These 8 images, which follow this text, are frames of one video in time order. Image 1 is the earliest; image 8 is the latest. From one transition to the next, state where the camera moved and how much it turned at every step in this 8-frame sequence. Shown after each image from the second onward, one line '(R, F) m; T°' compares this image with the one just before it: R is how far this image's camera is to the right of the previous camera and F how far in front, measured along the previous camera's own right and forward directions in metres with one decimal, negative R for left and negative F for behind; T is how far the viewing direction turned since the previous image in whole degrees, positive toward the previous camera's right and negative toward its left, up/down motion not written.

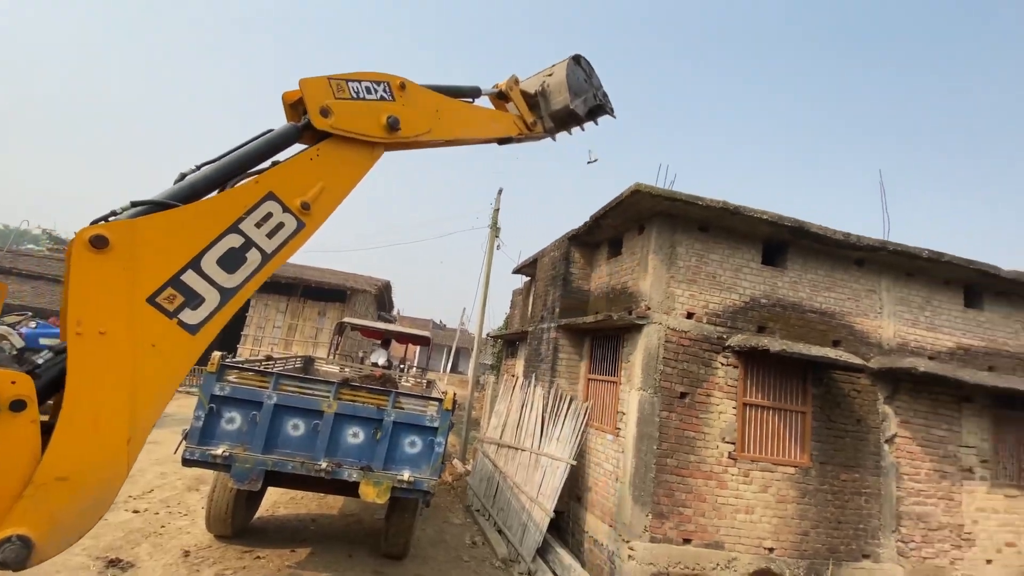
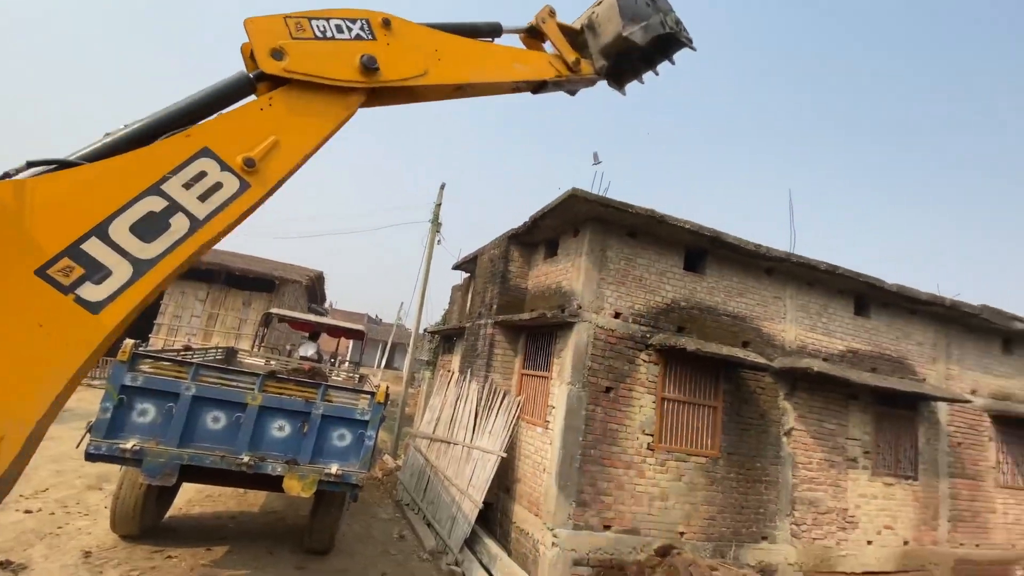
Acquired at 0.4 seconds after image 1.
(+0.1, -0.1) m; +7°
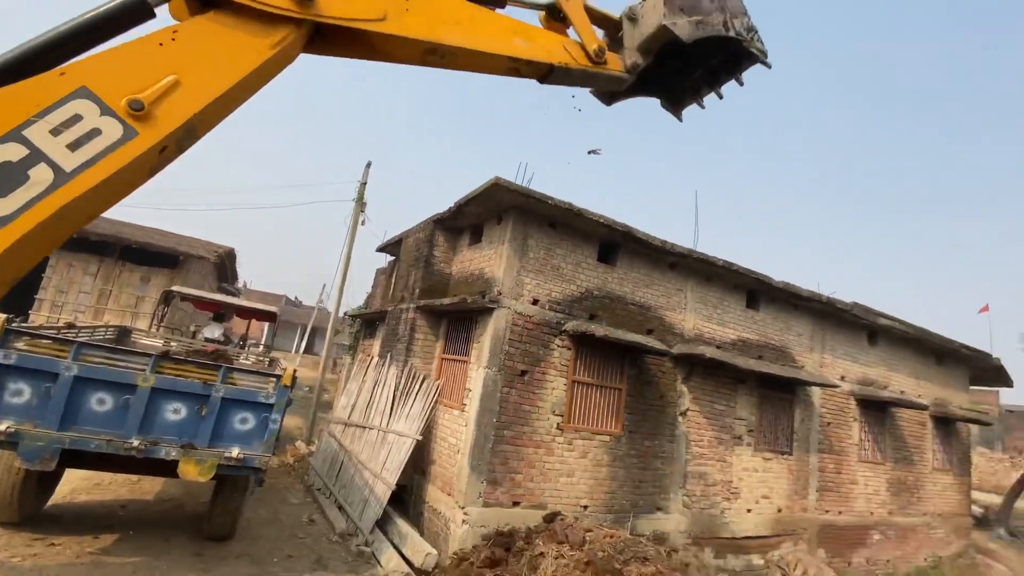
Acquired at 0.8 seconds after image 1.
(+0.2, -0.1) m; +8°
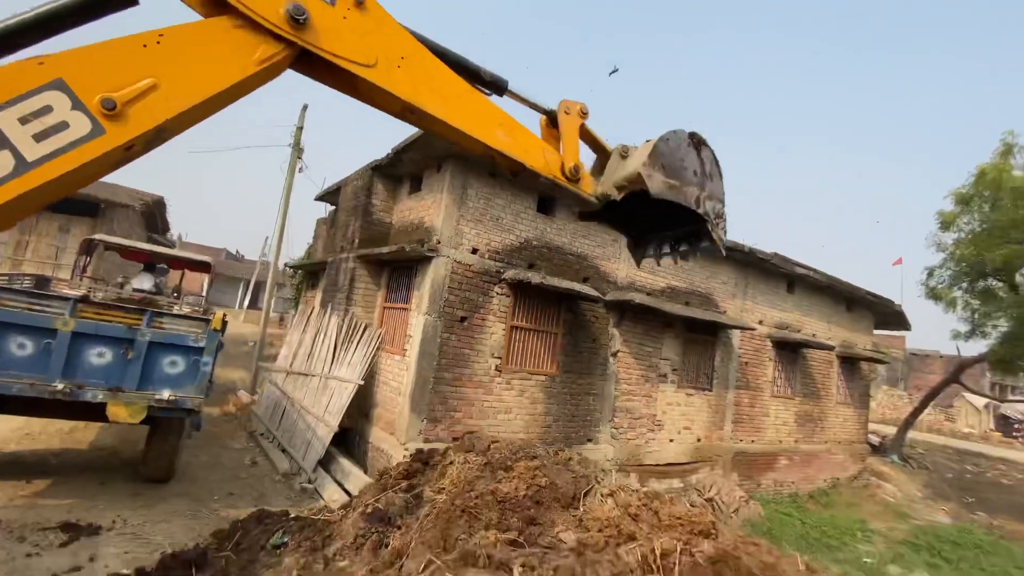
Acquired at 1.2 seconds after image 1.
(+0.3, -0.2) m; +5°
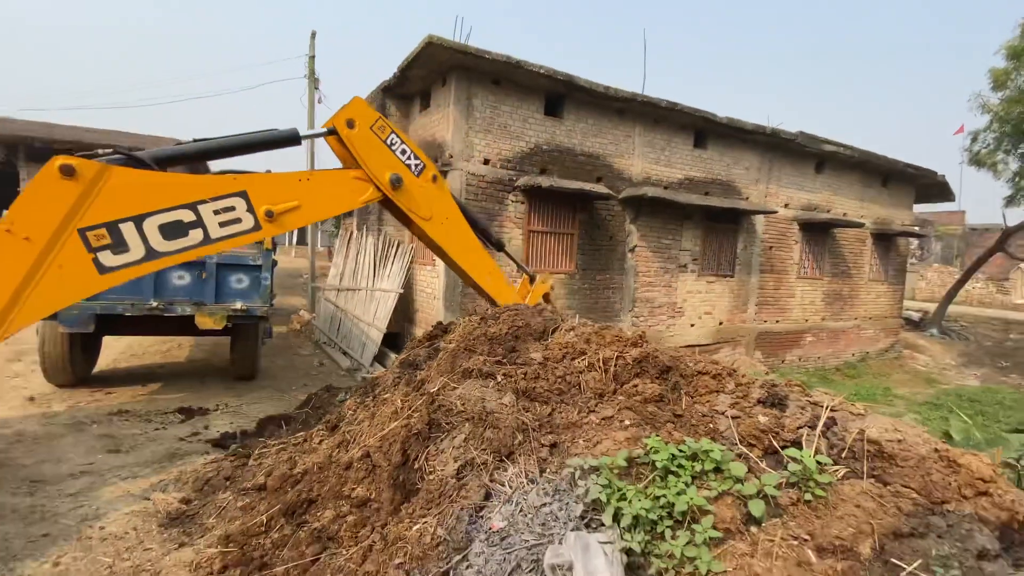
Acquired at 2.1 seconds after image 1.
(+0.4, -0.6) m; -5°
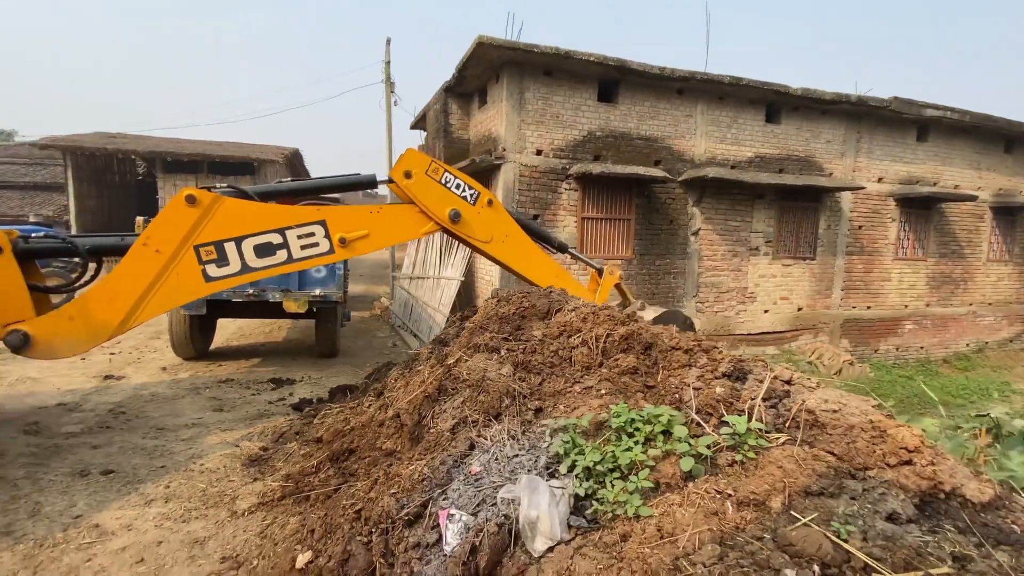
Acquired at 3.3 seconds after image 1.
(+0.5, -0.3) m; -10°
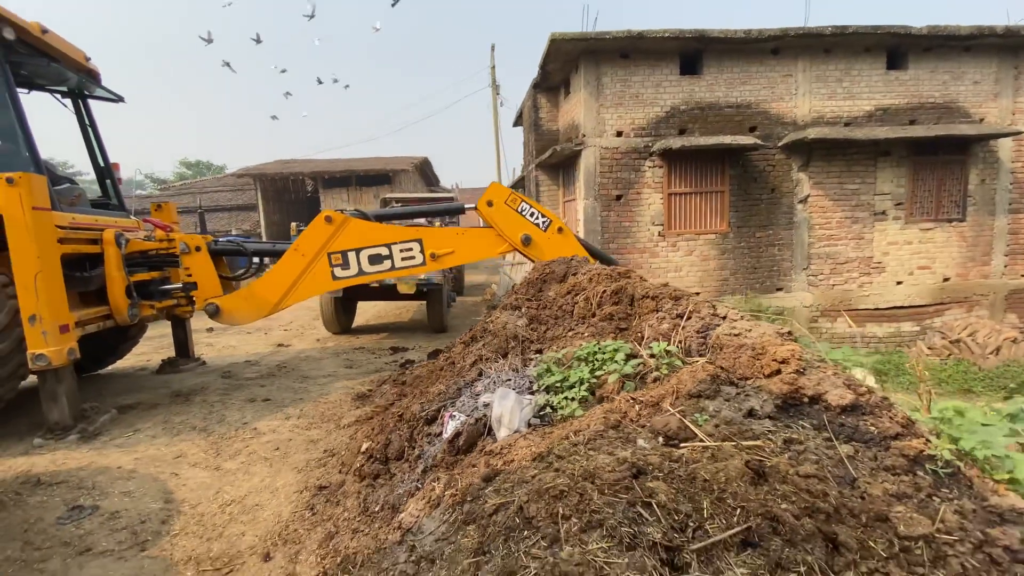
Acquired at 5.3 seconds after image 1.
(+0.9, -0.5) m; -16°
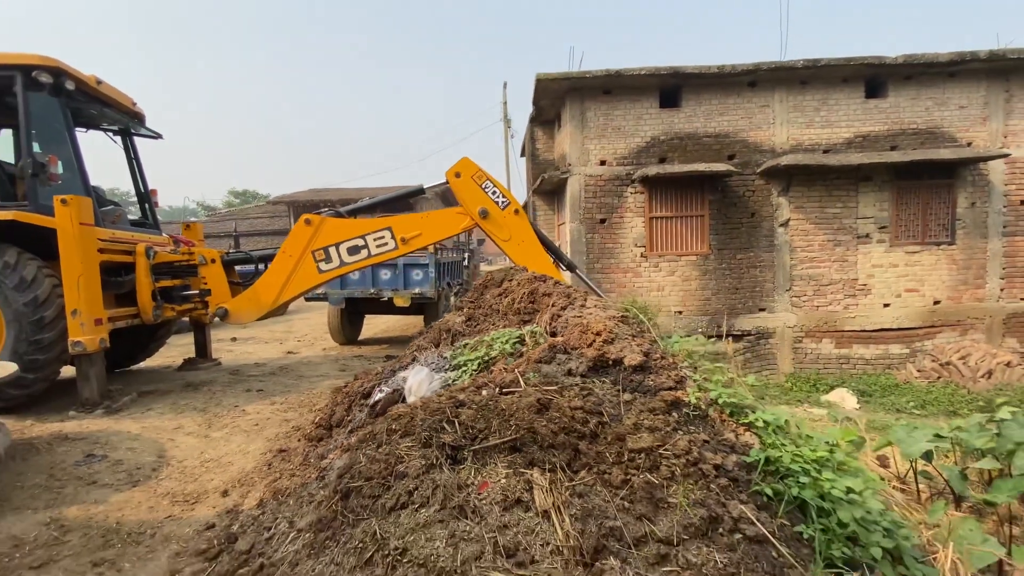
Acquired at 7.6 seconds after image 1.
(+0.8, -0.6) m; -4°
